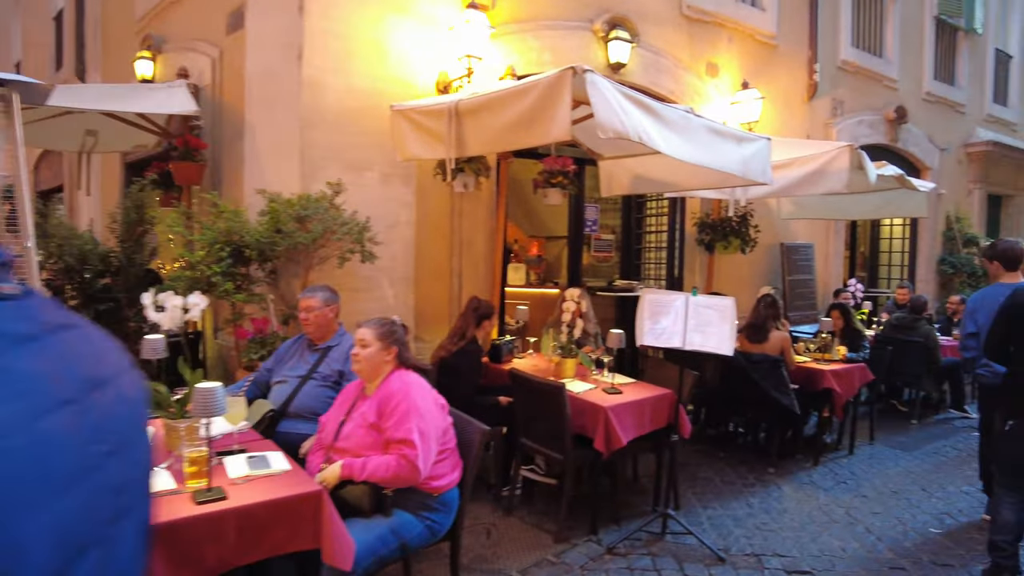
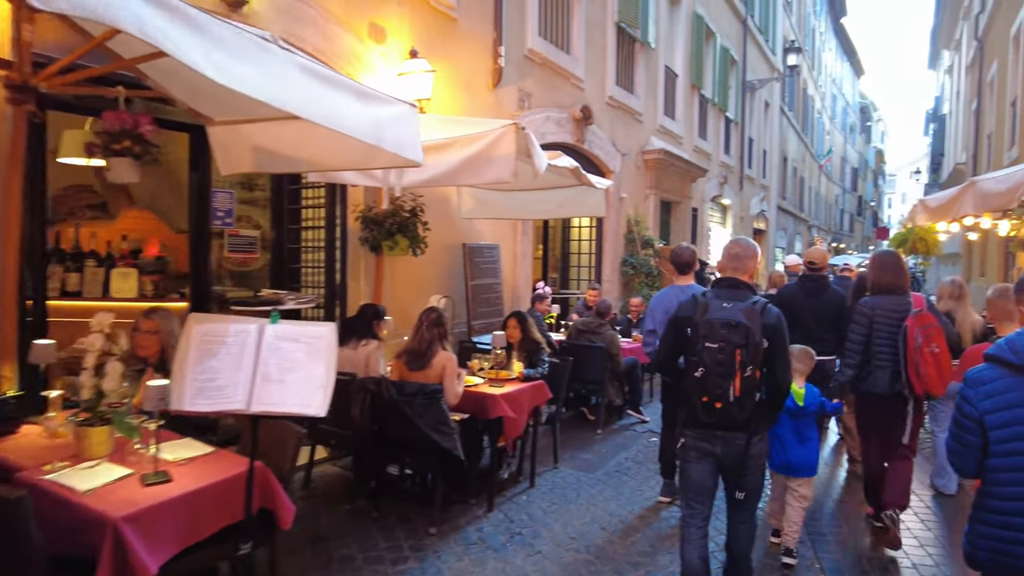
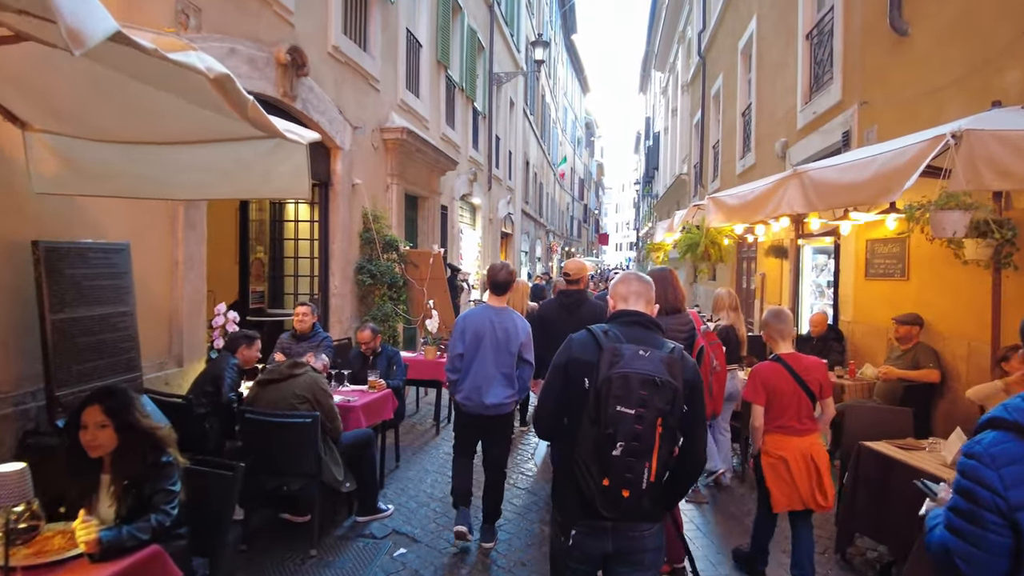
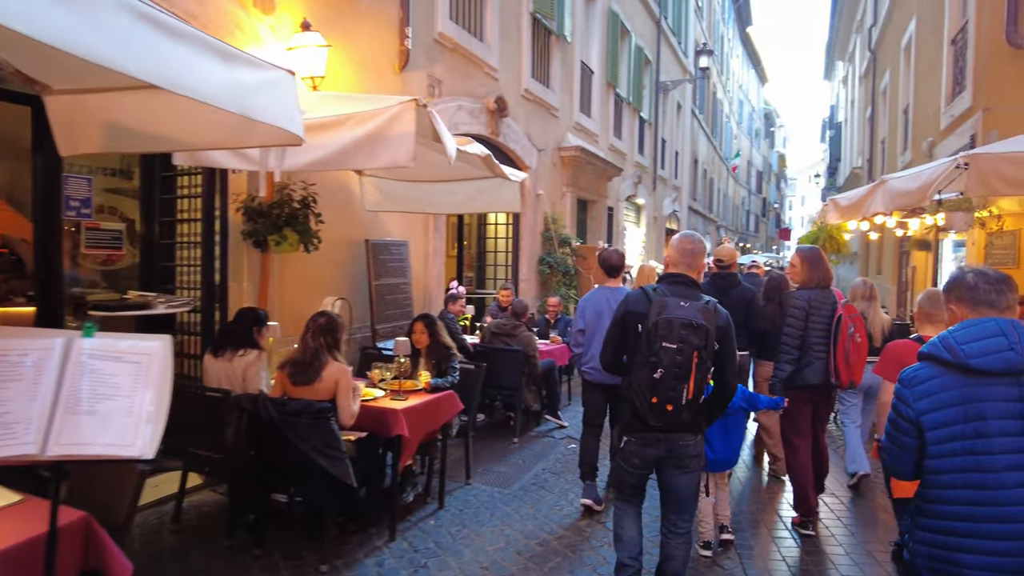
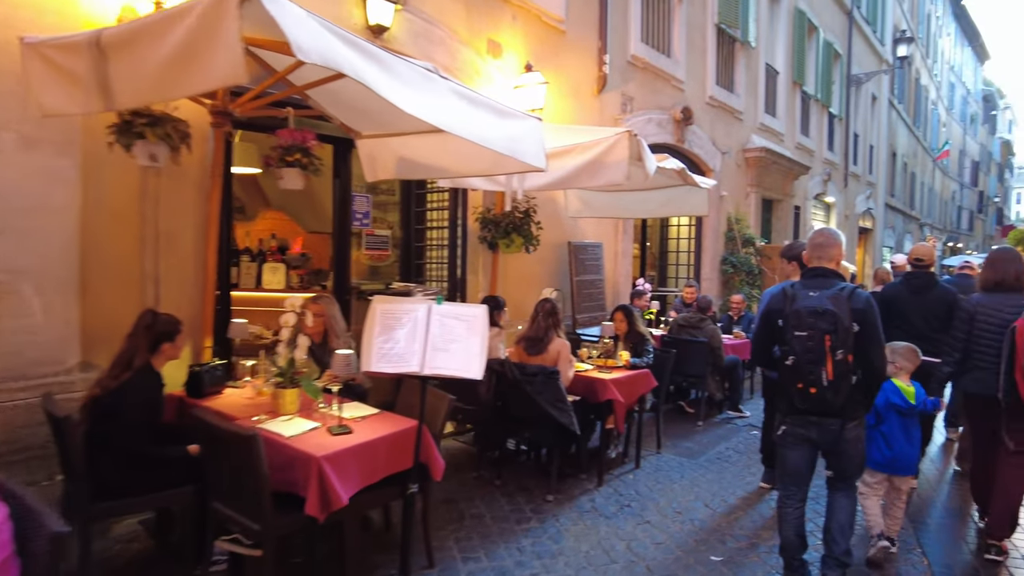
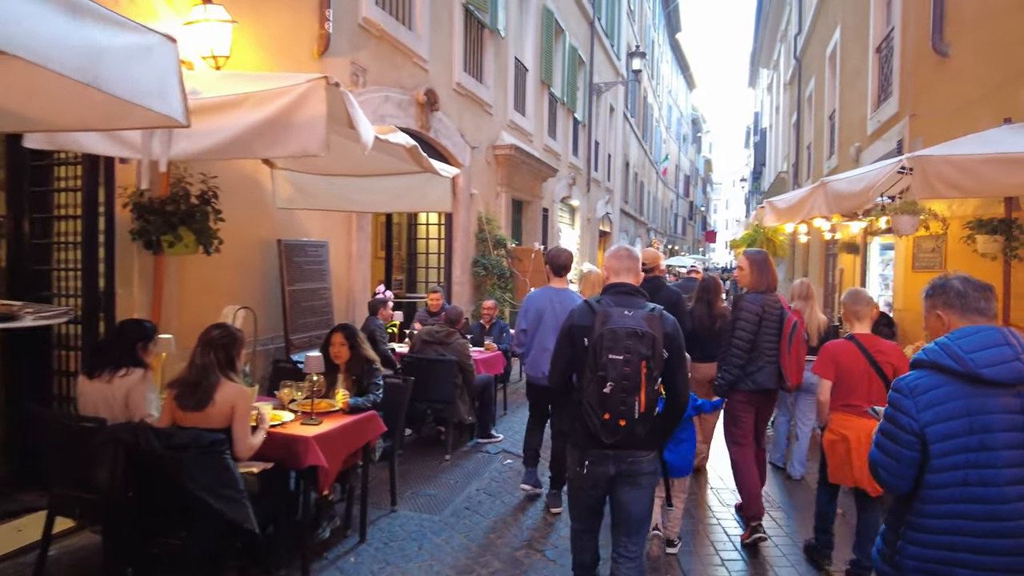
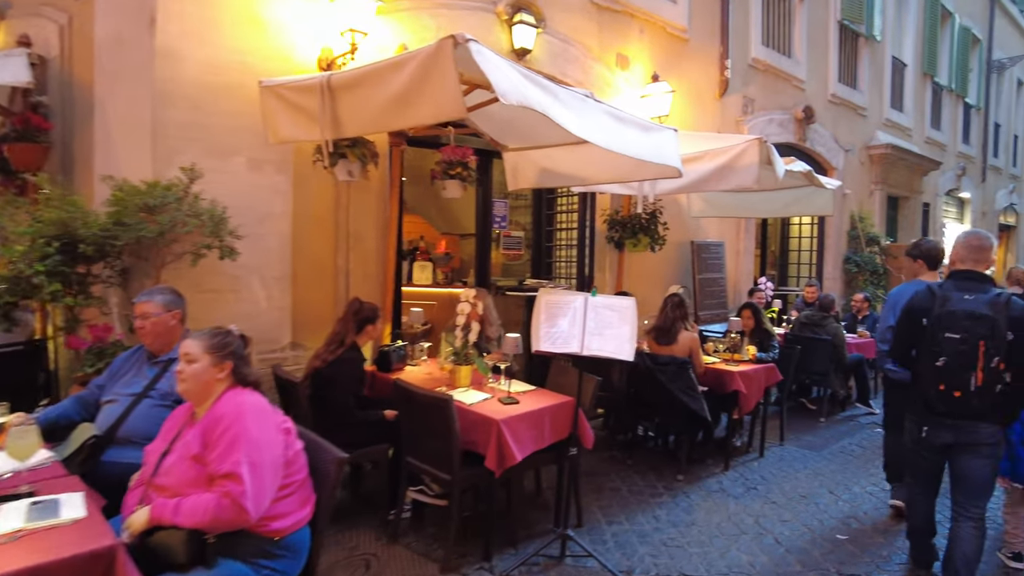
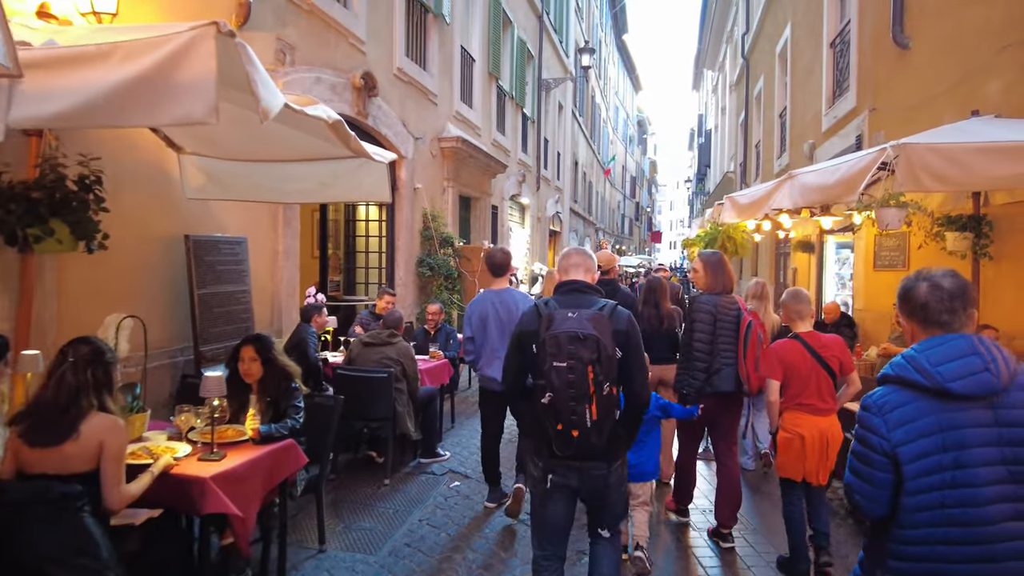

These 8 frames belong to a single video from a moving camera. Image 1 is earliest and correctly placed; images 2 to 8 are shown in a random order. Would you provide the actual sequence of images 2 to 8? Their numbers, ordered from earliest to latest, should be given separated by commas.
7, 5, 2, 4, 6, 8, 3
